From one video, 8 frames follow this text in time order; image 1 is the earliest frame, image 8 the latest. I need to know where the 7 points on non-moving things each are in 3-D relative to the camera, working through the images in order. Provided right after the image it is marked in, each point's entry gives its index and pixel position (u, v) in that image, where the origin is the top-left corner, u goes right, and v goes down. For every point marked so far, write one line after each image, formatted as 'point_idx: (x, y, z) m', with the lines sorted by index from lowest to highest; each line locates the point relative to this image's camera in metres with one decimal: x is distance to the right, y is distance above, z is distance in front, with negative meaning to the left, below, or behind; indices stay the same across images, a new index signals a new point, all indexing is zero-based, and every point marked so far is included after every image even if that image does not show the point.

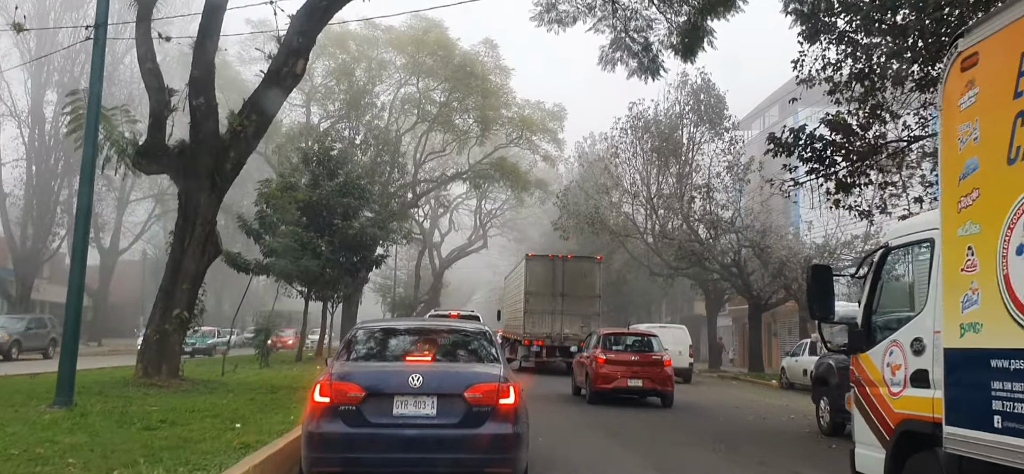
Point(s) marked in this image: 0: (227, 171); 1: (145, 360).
0: (-4.6, +1.1, +14.3) m
1: (-5.7, -1.9, +13.8) m
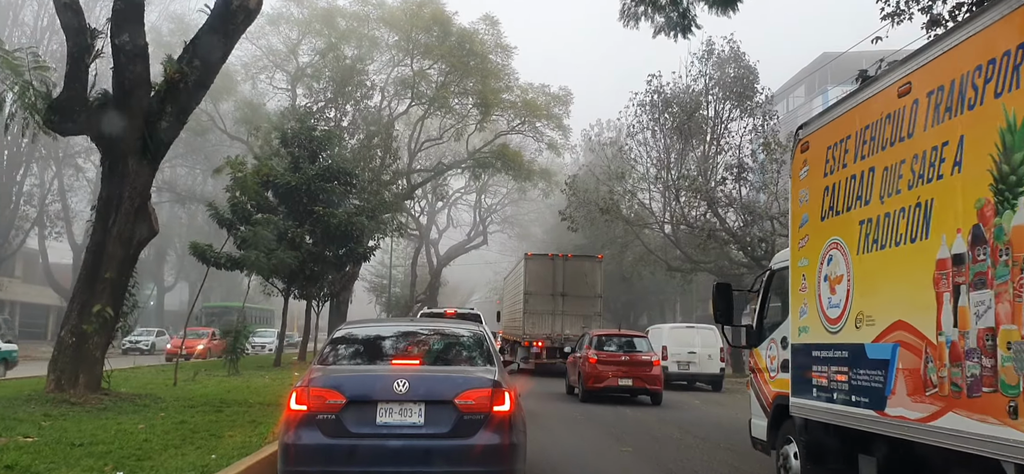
0: (-4.5, +1.4, +11.4) m
1: (-5.6, -1.6, +10.9) m
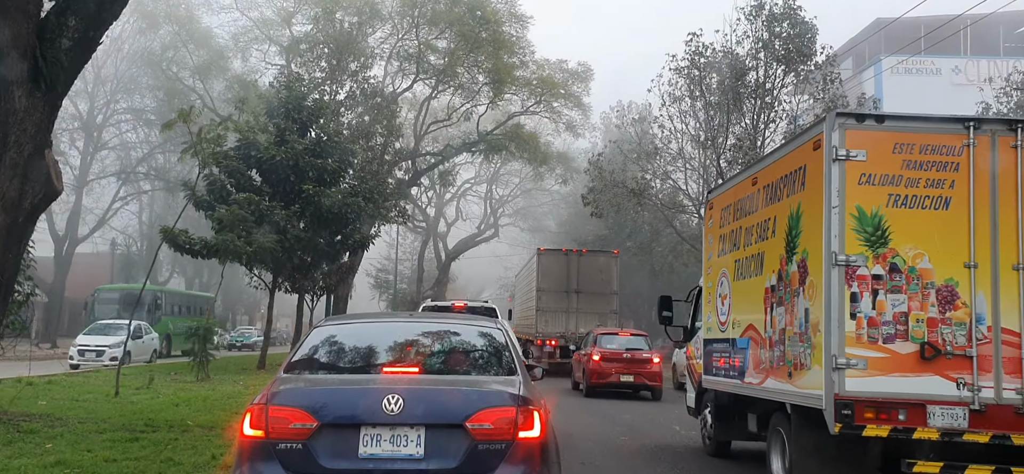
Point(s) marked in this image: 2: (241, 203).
0: (-4.2, +1.7, +8.3) m
1: (-5.3, -1.3, +7.8) m
2: (-6.1, +0.8, +19.8) m
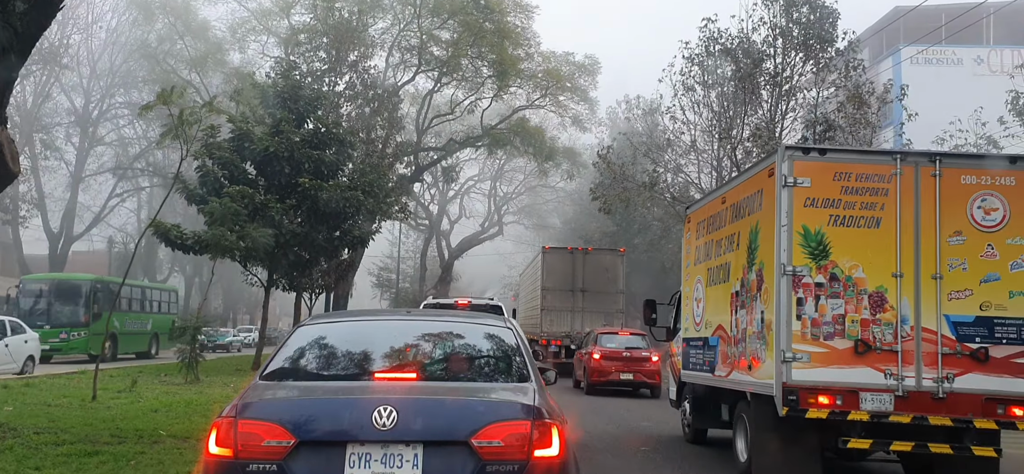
0: (-4.1, +1.8, +7.4) m
1: (-5.2, -1.2, +7.0) m
2: (-5.9, +0.9, +18.9) m
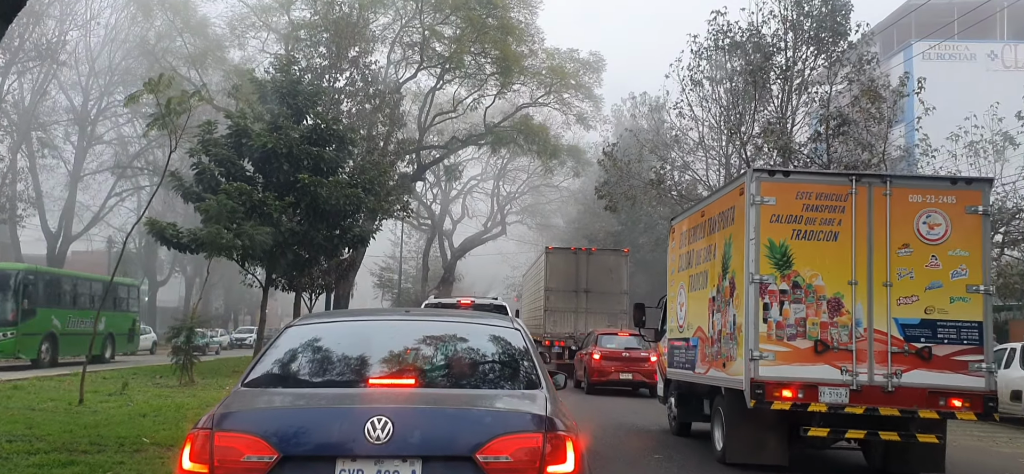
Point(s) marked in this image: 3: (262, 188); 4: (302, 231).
0: (-4.1, +1.9, +6.9) m
1: (-5.2, -1.1, +6.5) m
2: (-5.8, +0.9, +18.4) m
3: (-5.6, +1.1, +19.8) m
4: (-4.6, +0.1, +19.6) m
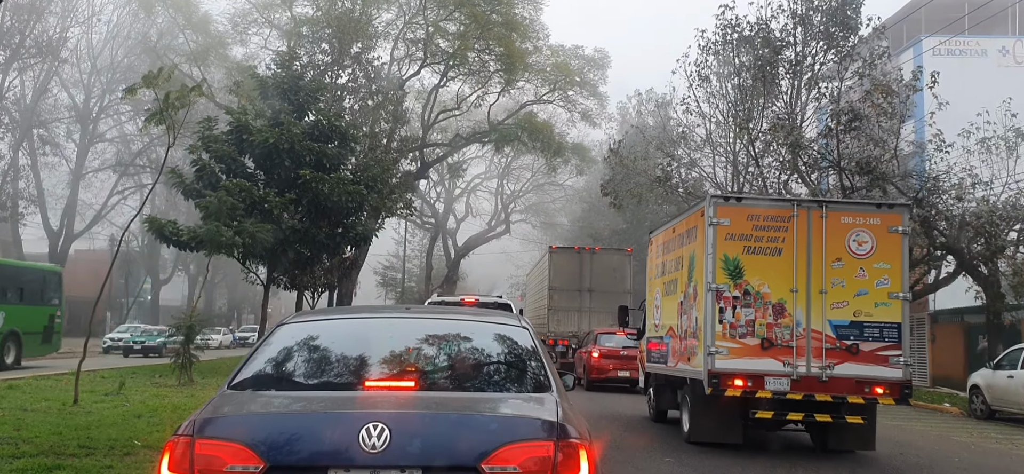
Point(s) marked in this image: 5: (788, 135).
0: (-4.0, +1.9, +6.7) m
1: (-5.1, -1.1, +6.2) m
2: (-5.7, +1.0, +18.1) m
3: (-5.5, +1.1, +19.5) m
4: (-4.5, +0.2, +19.3) m
5: (+5.8, +2.2, +18.7) m
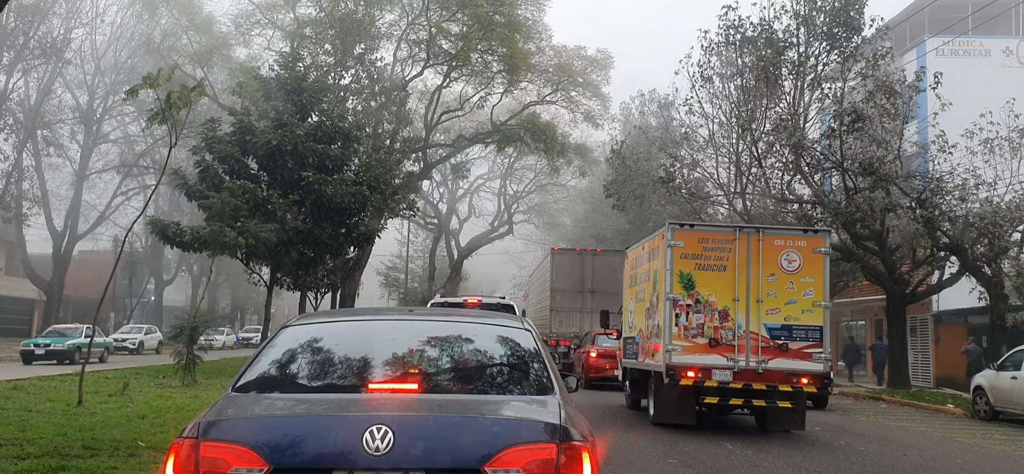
0: (-4.0, +1.9, +6.7) m
1: (-5.1, -1.1, +6.3) m
2: (-5.7, +1.0, +18.2) m
3: (-5.4, +1.1, +19.6) m
4: (-4.4, +0.2, +19.3) m
5: (+5.9, +2.1, +18.7) m
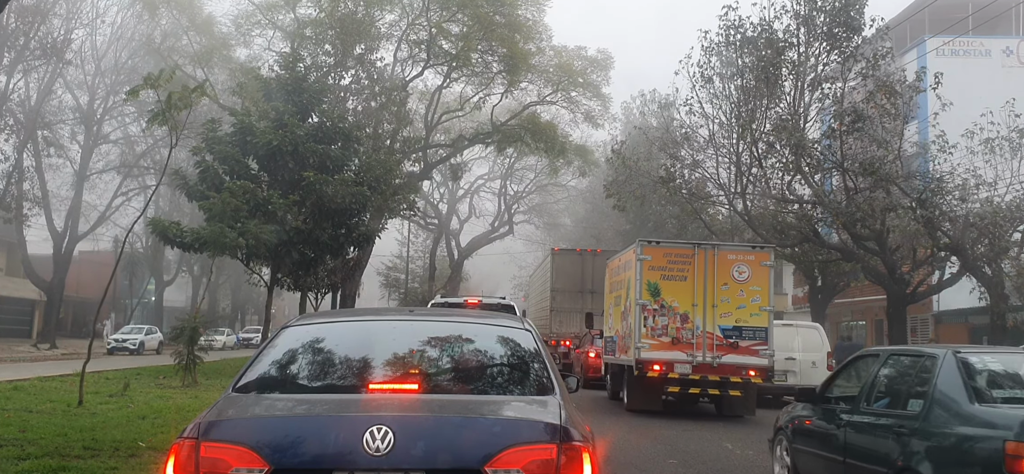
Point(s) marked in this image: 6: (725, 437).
0: (-4.0, +1.9, +6.7) m
1: (-5.1, -1.1, +6.3) m
2: (-5.7, +0.9, +18.2) m
3: (-5.4, +1.1, +19.6) m
4: (-4.4, +0.1, +19.3) m
5: (+5.9, +2.1, +18.7) m
6: (+2.8, -2.6, +11.6) m
